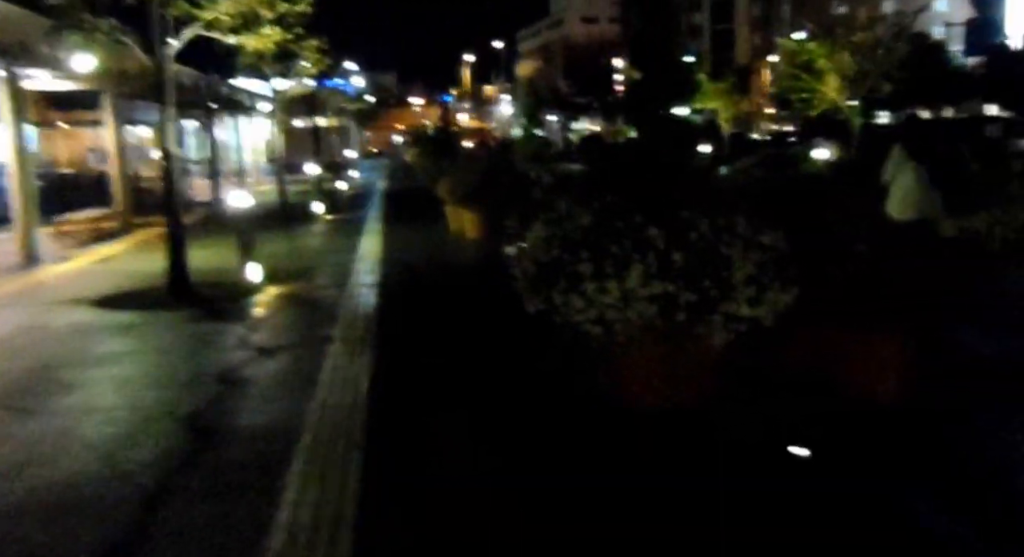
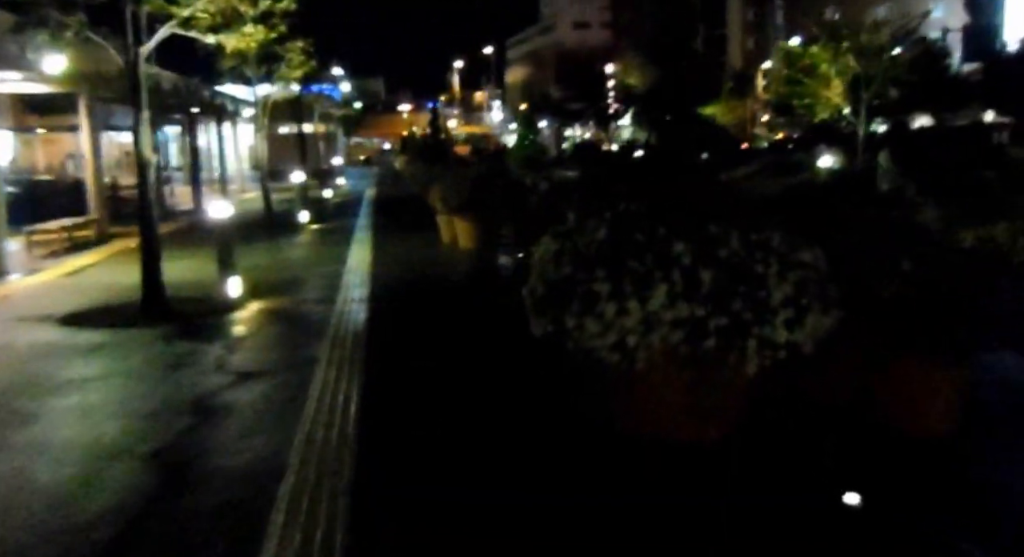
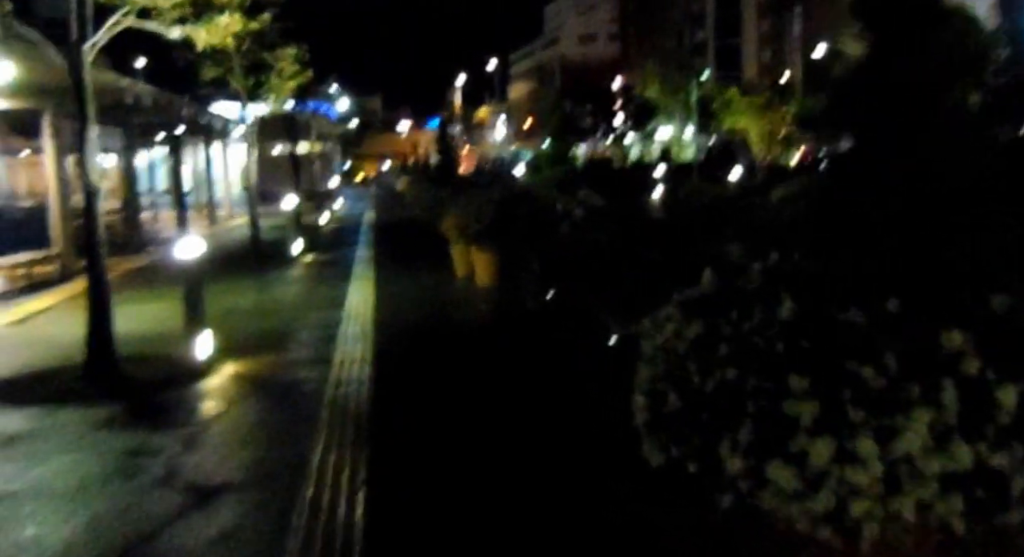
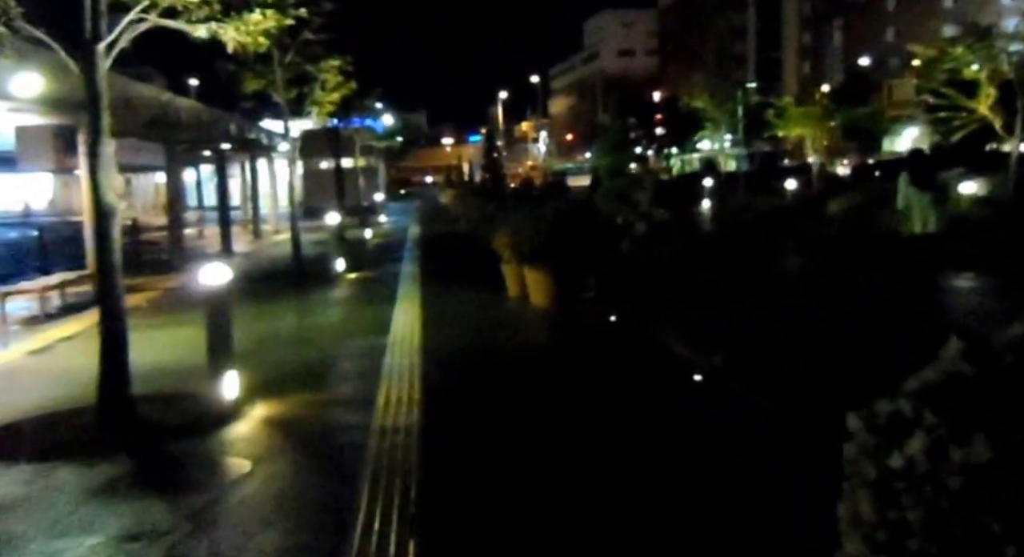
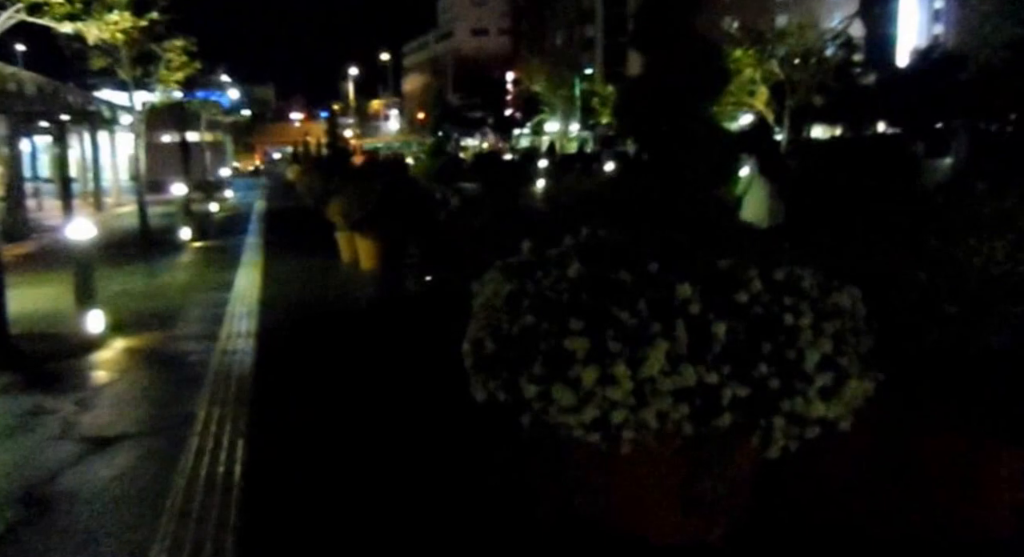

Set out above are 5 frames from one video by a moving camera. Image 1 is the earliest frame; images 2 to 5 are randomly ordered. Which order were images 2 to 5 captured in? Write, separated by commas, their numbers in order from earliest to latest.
2, 5, 3, 4
